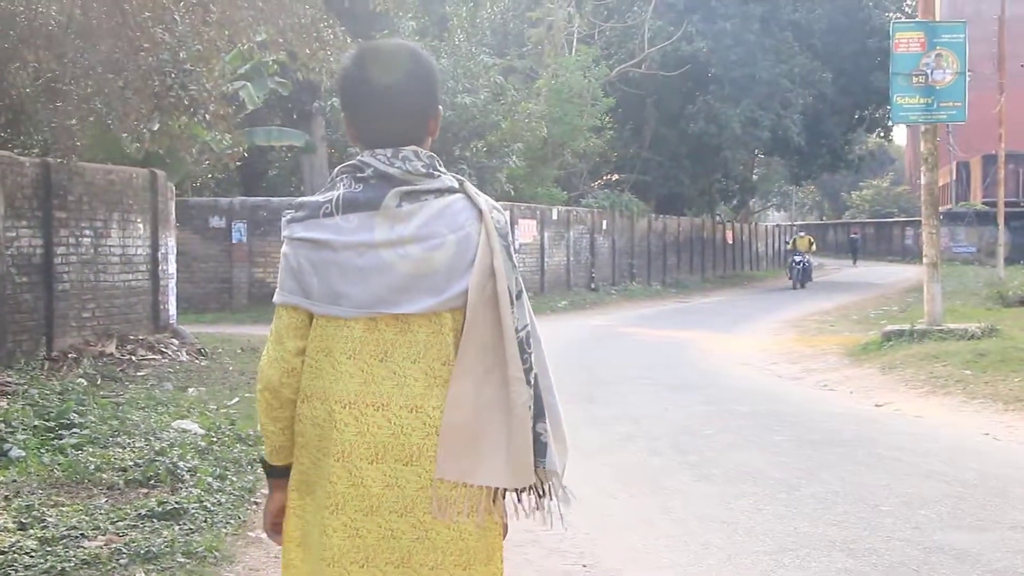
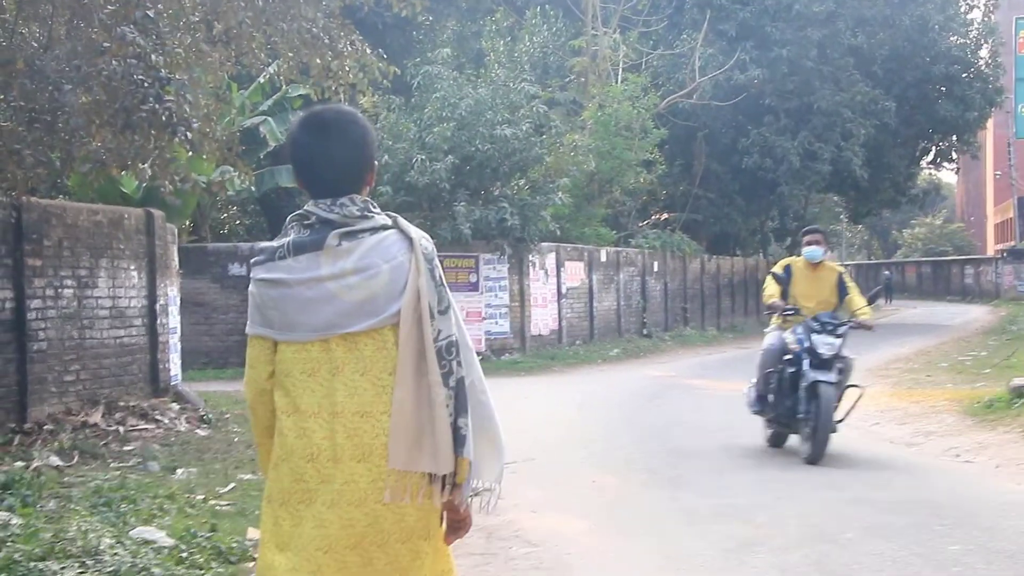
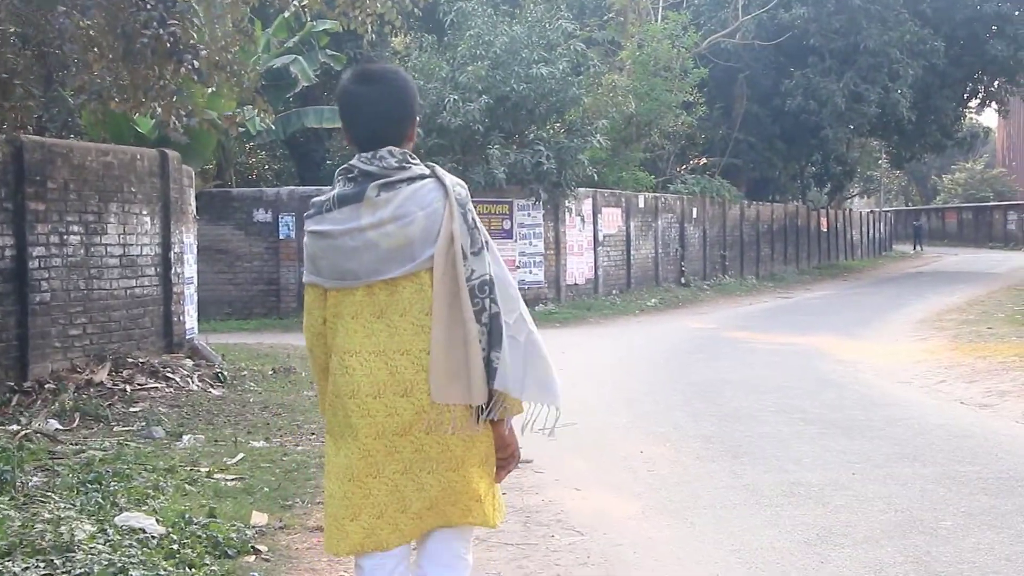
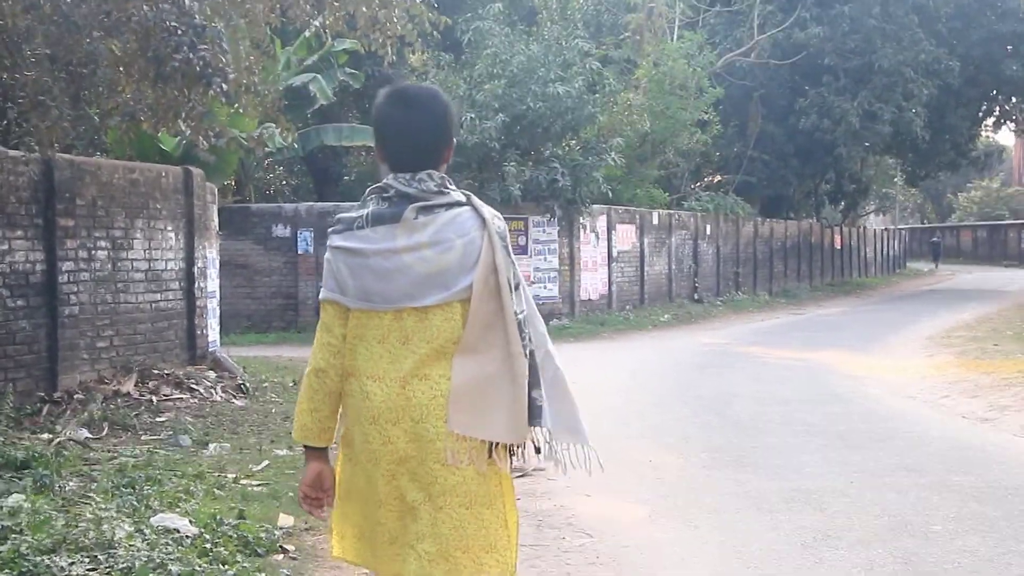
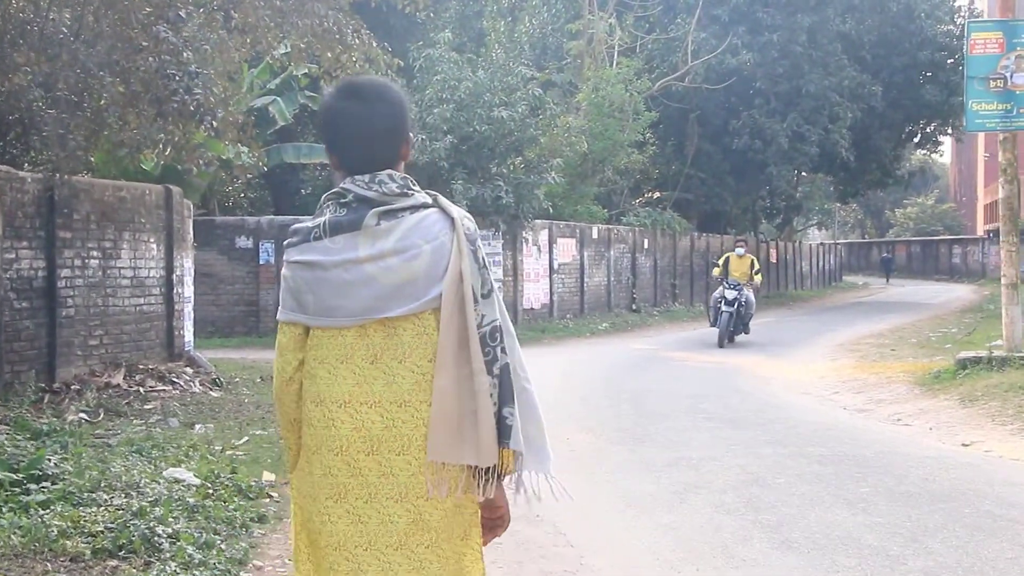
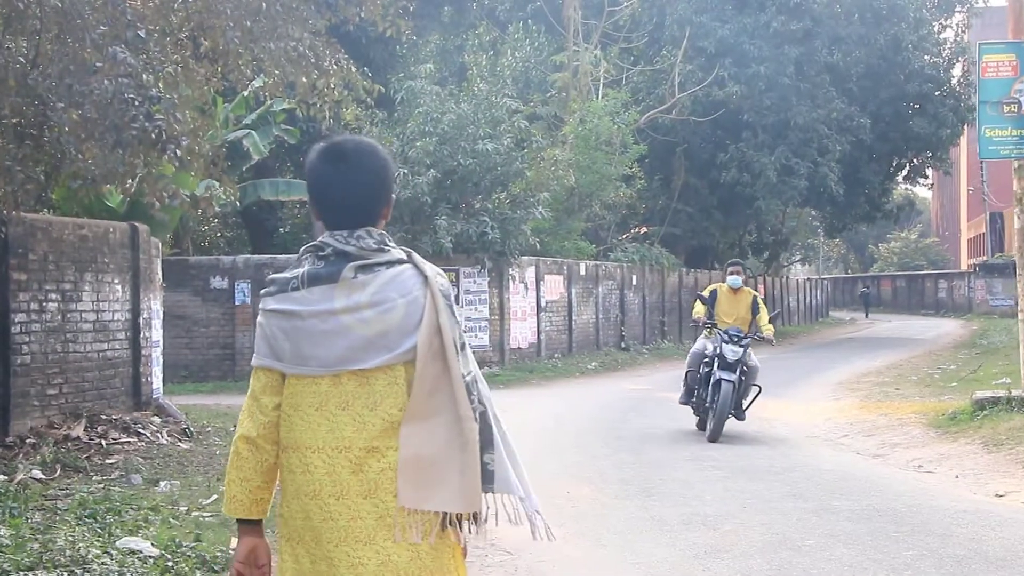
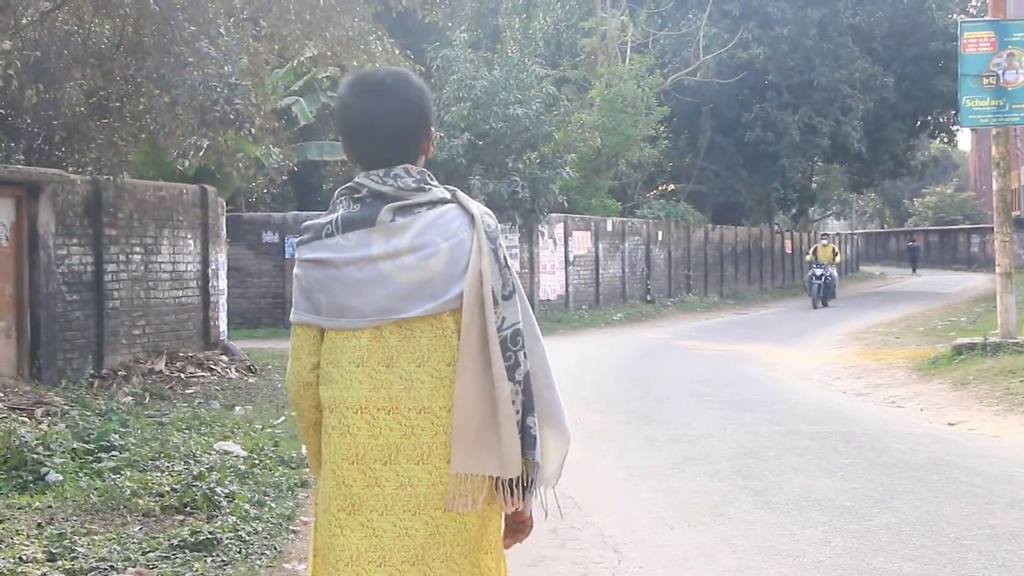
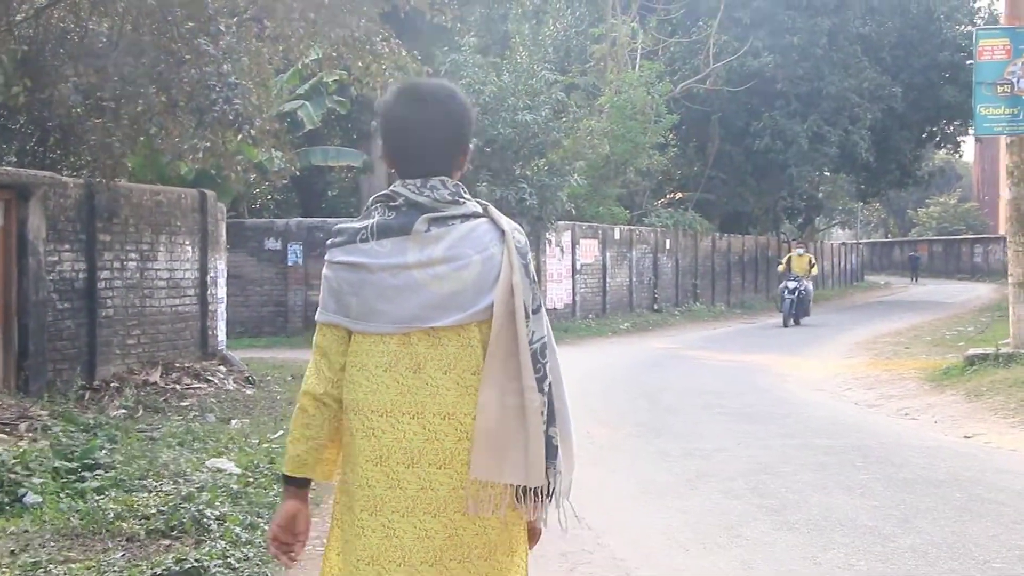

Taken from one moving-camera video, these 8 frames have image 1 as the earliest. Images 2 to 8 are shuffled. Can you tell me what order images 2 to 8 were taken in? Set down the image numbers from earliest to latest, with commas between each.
7, 8, 5, 6, 2, 4, 3
